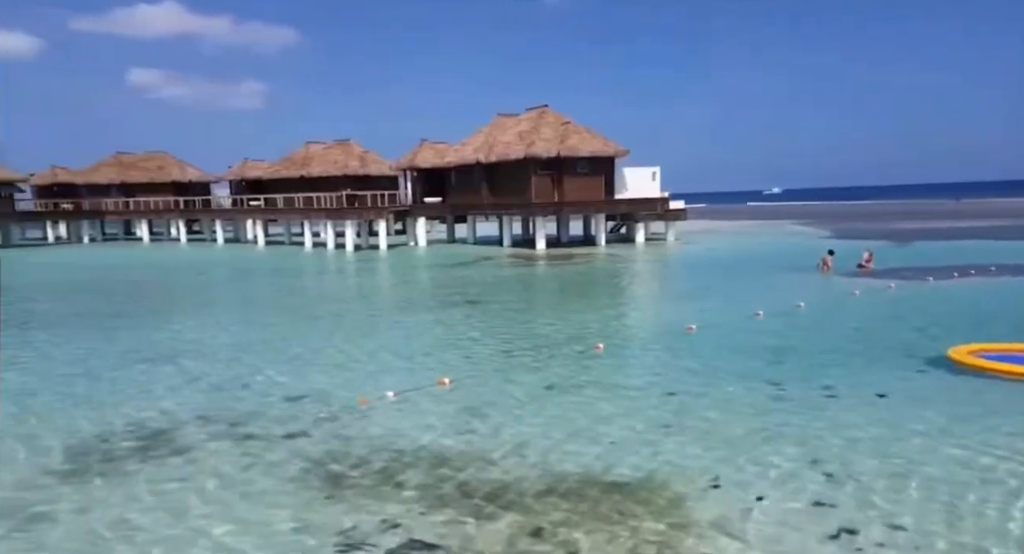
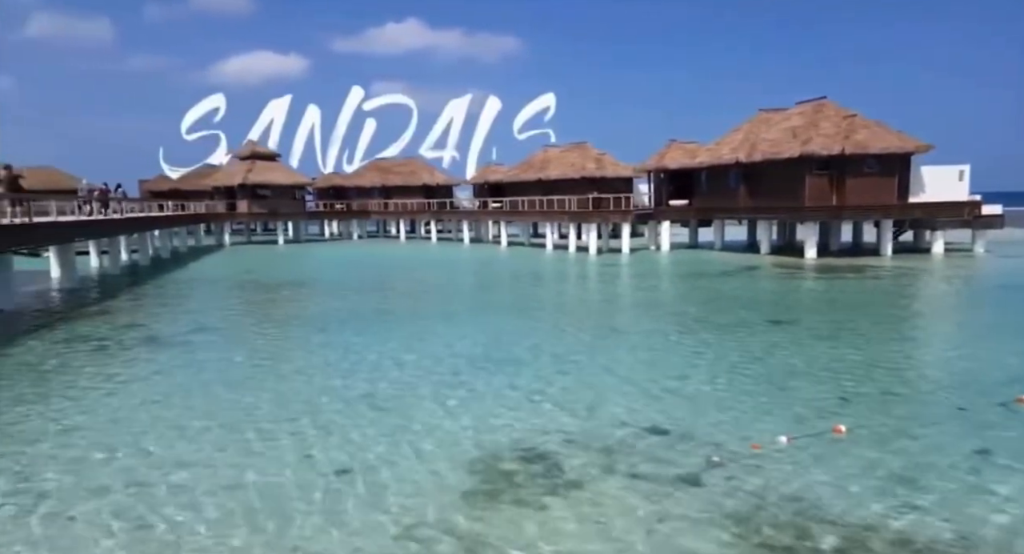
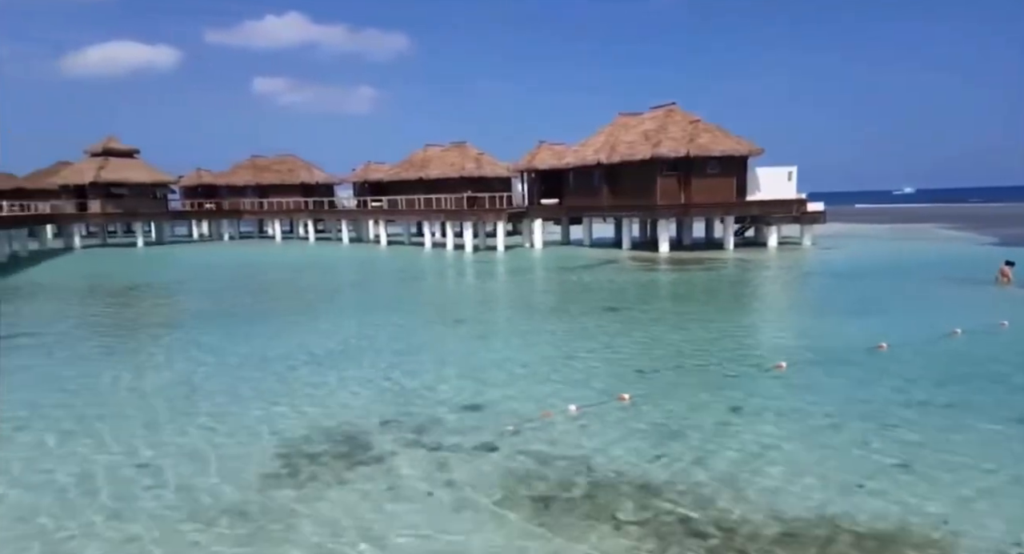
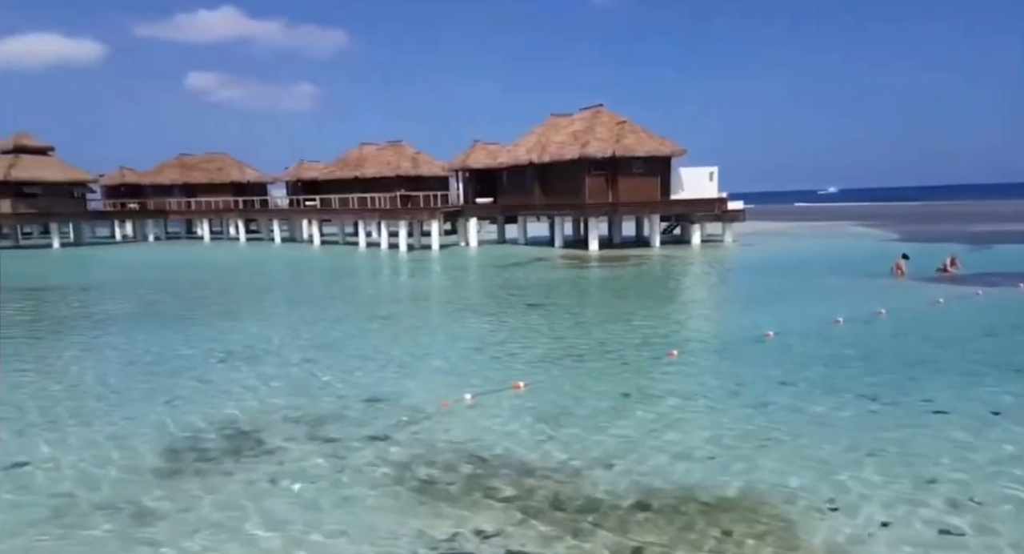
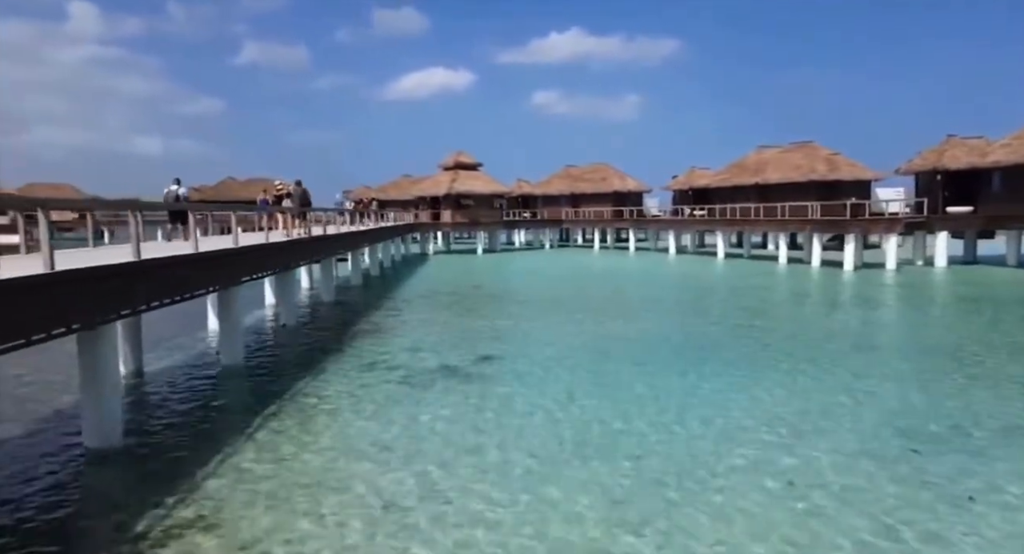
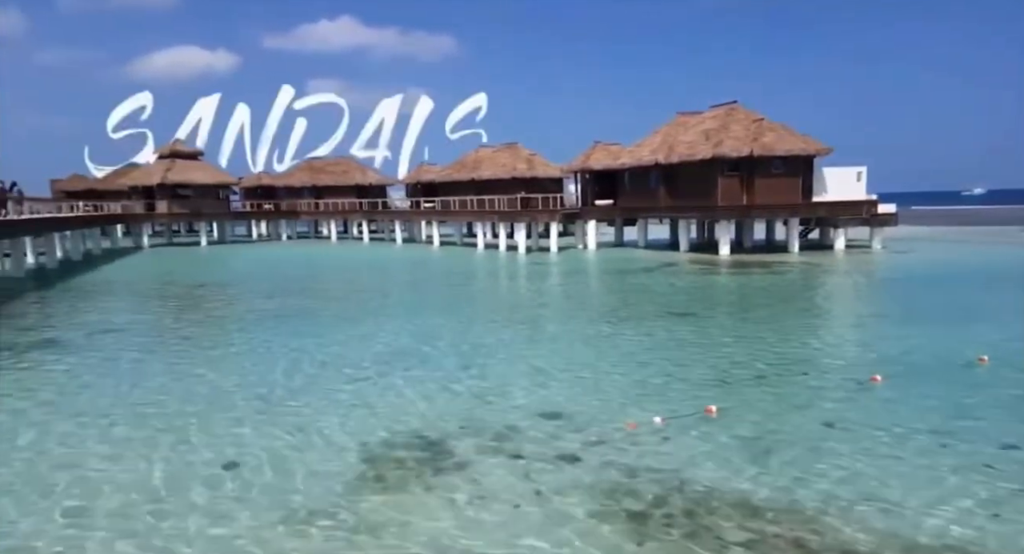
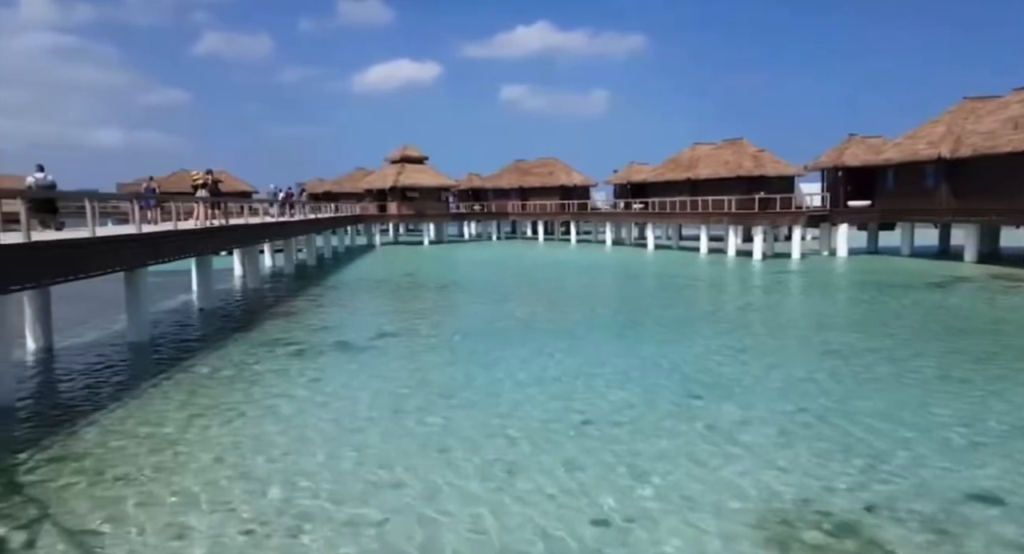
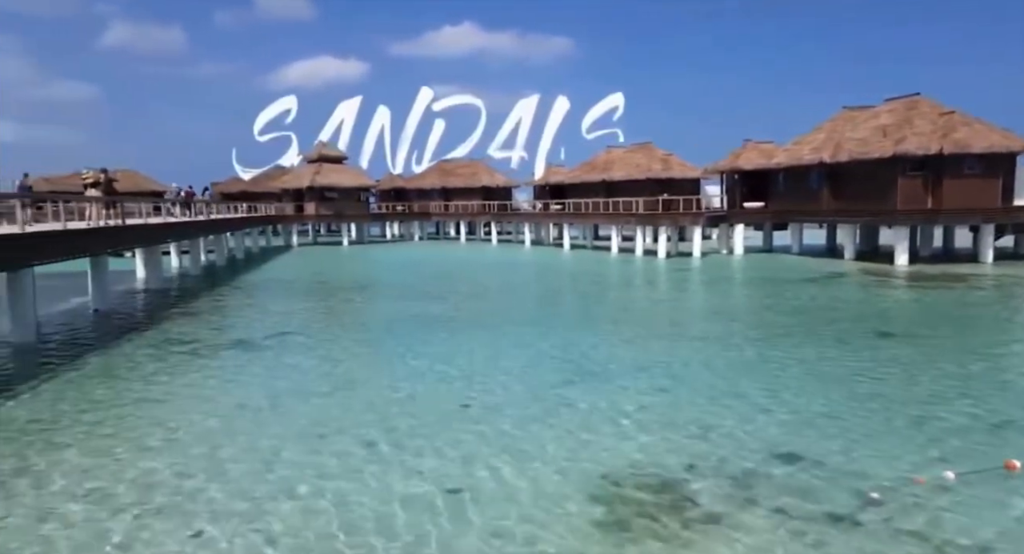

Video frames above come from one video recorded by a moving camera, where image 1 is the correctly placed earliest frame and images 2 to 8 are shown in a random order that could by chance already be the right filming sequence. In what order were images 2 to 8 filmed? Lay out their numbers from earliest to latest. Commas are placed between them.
4, 3, 6, 2, 8, 7, 5
